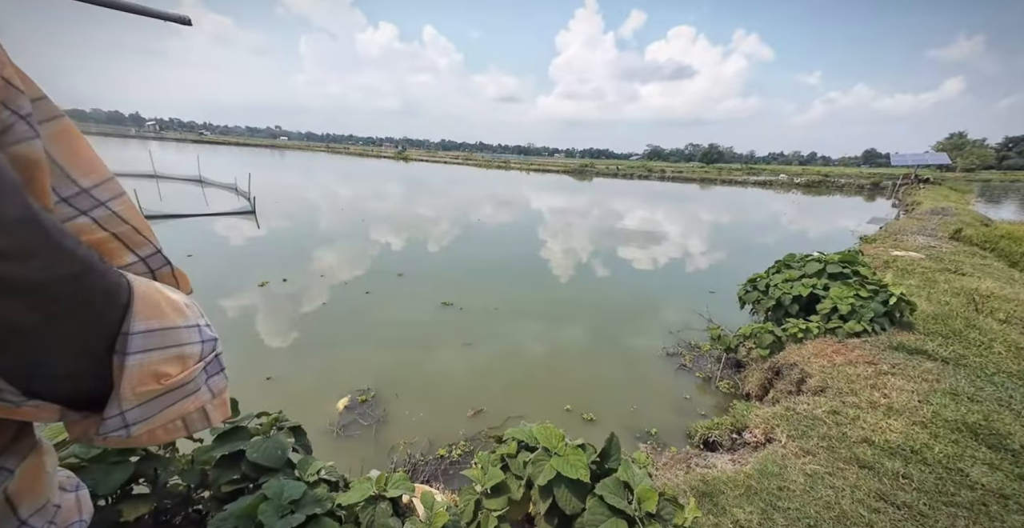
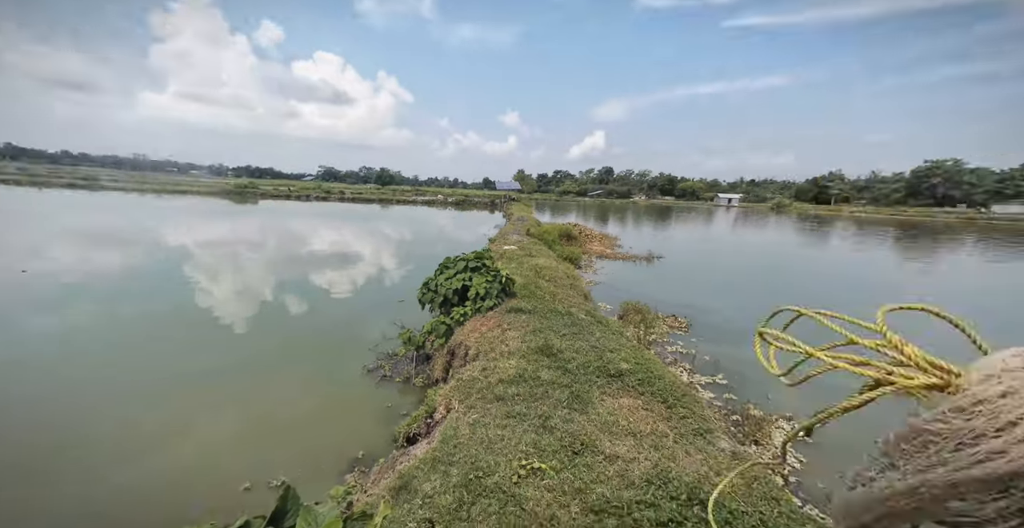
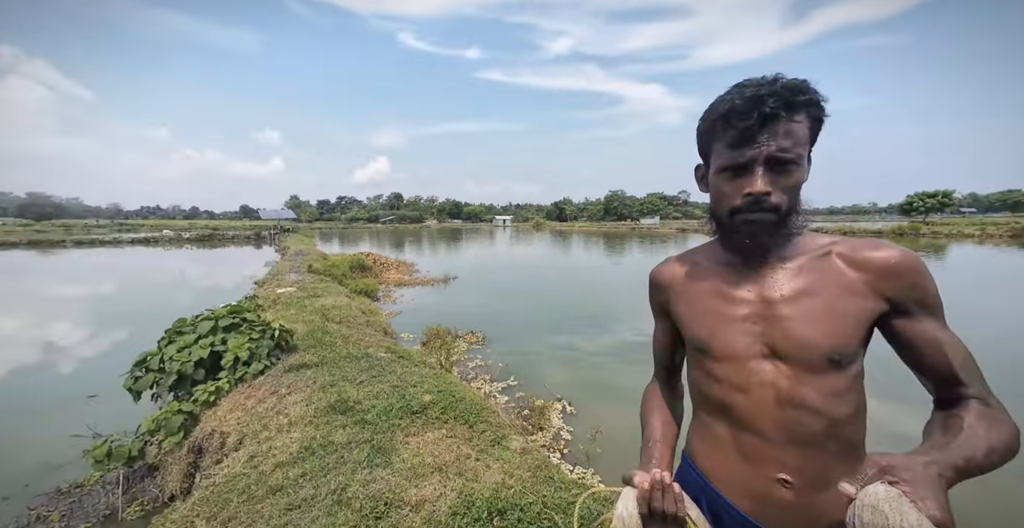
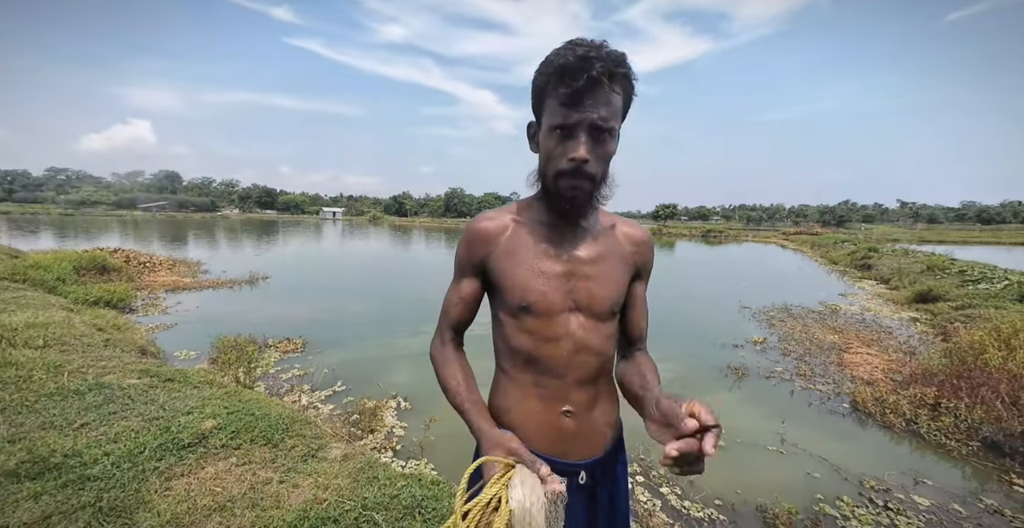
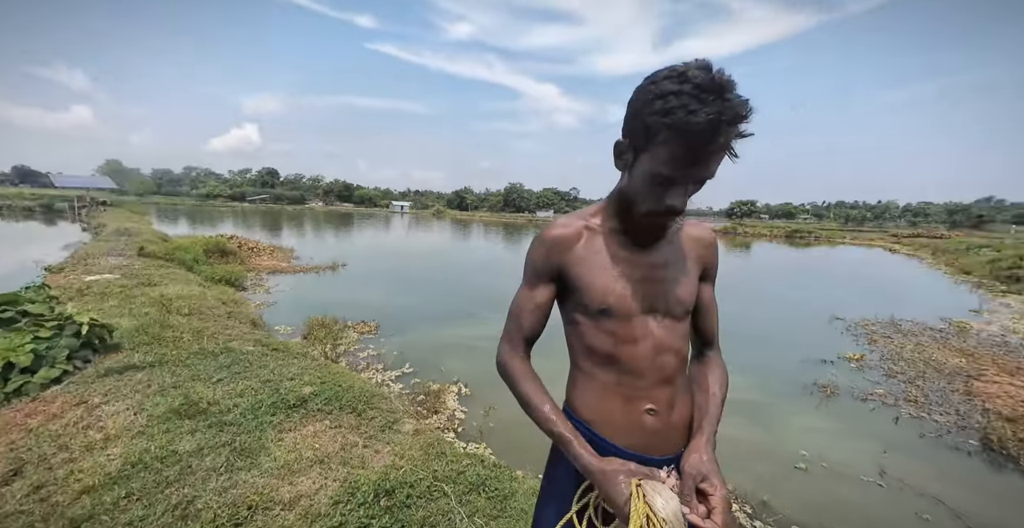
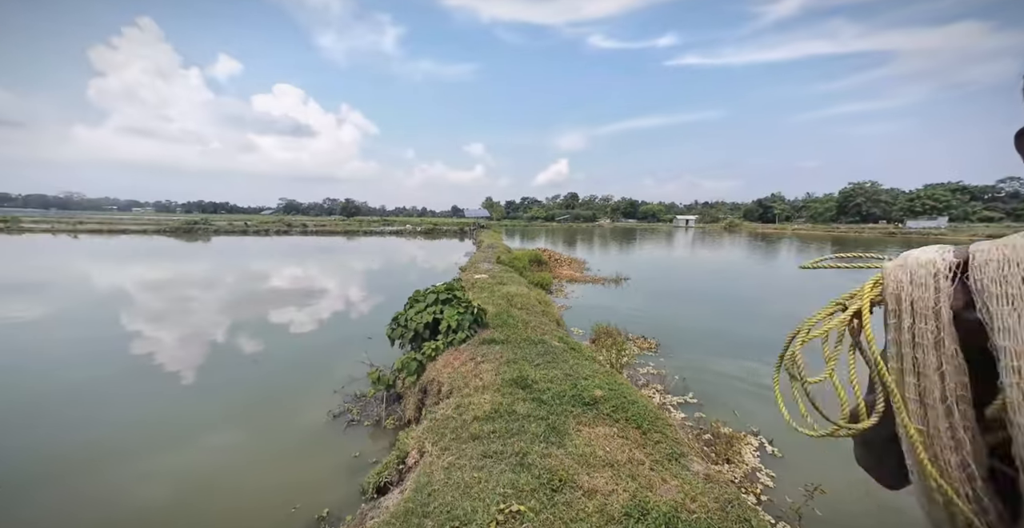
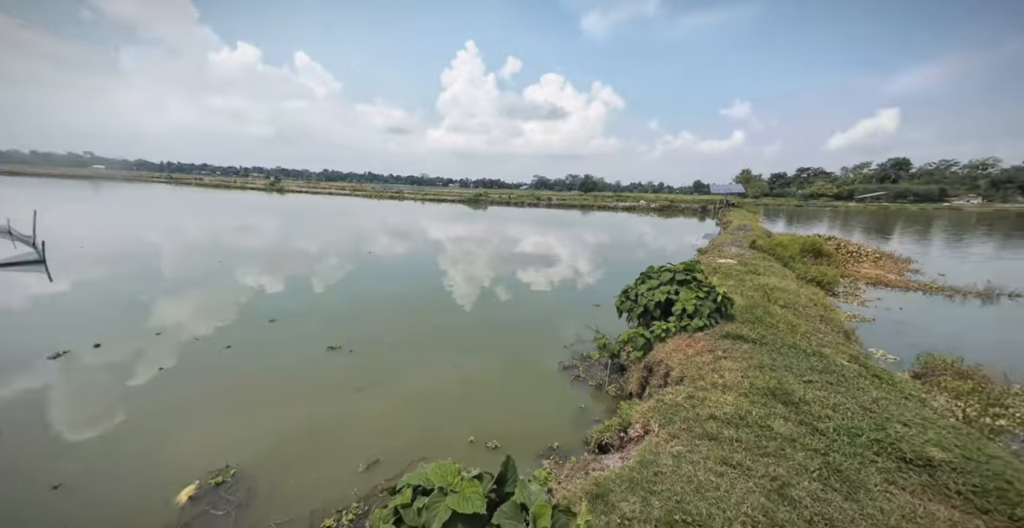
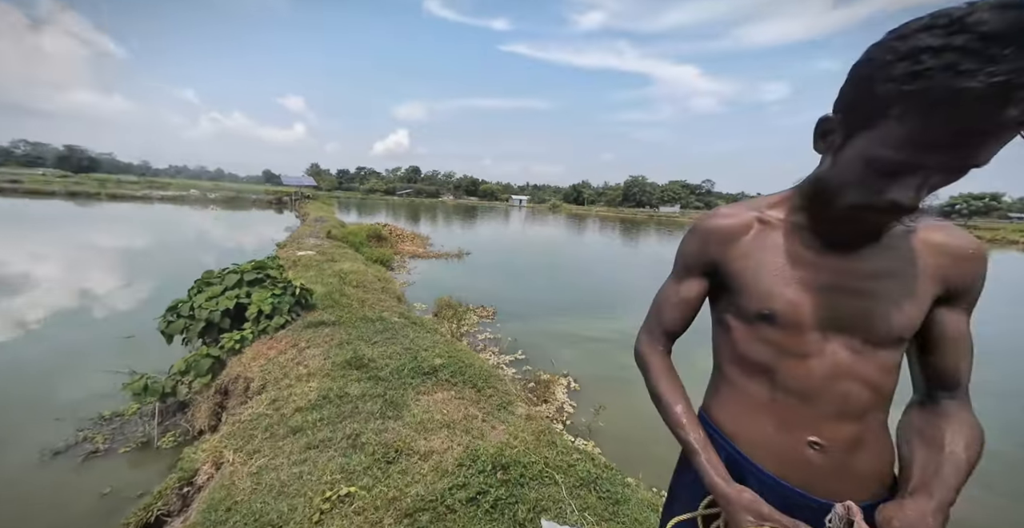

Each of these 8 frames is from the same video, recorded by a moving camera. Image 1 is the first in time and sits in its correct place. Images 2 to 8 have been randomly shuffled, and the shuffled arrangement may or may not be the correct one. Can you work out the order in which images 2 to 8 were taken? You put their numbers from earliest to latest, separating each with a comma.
7, 2, 8, 5, 4, 3, 6
